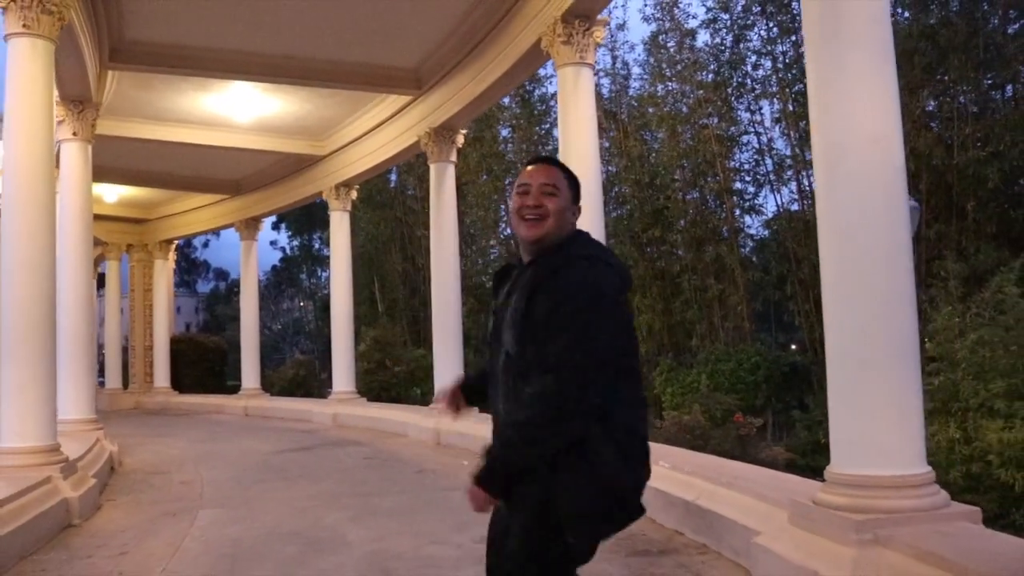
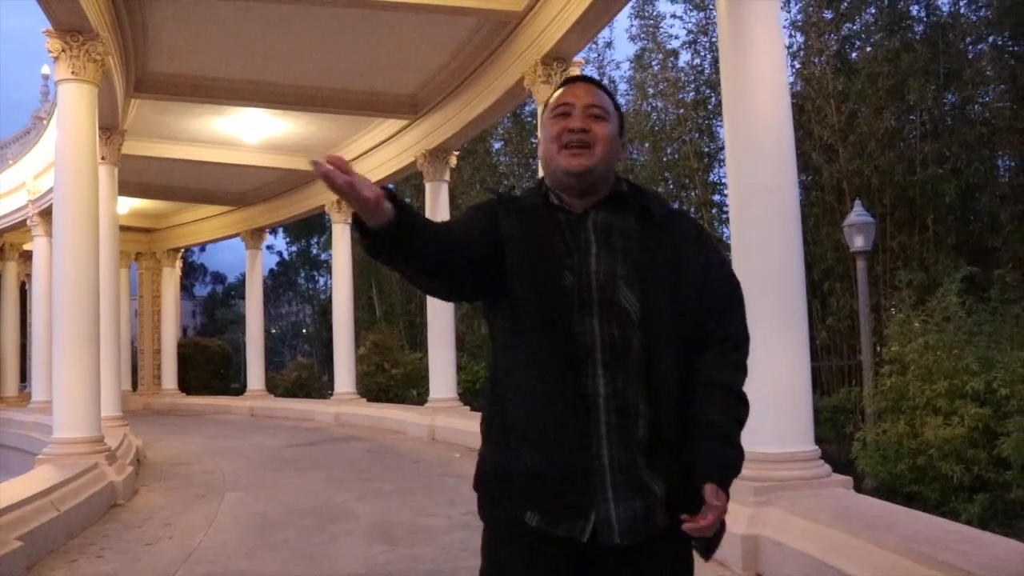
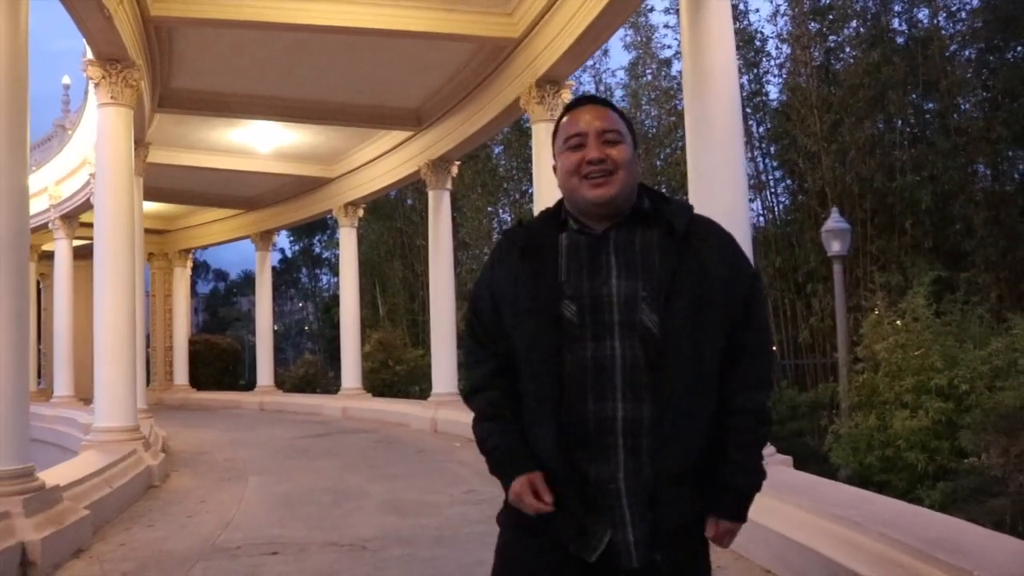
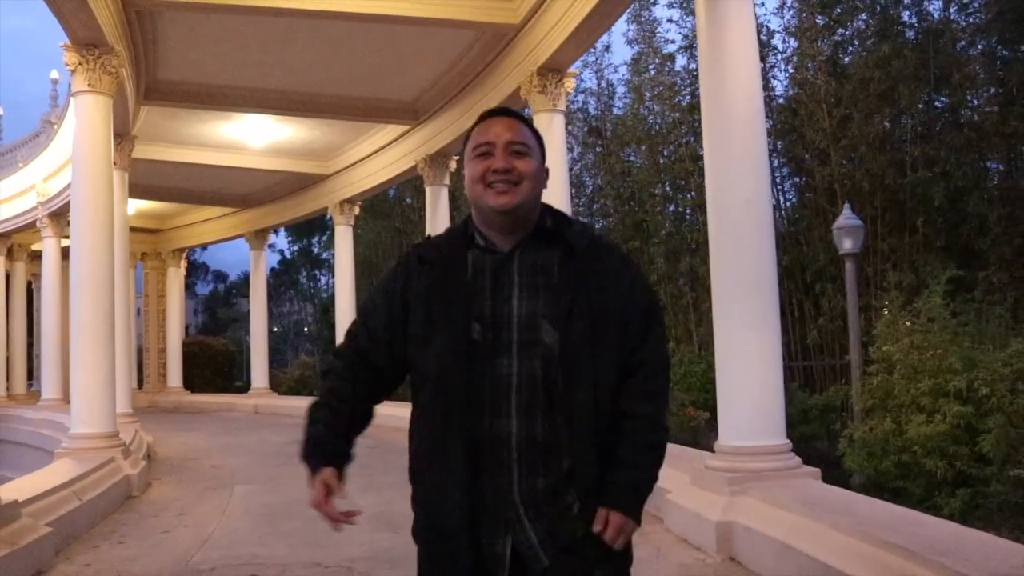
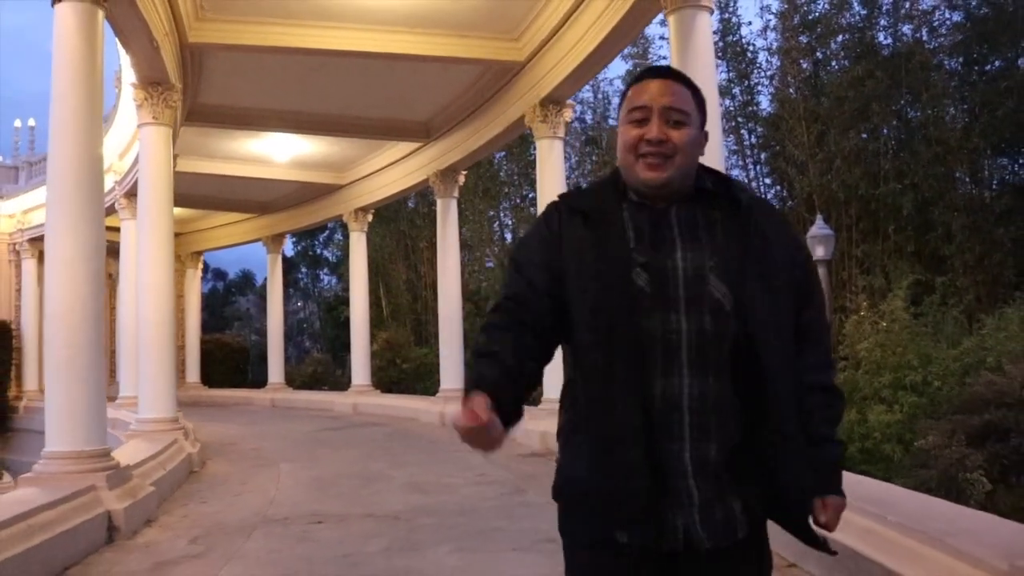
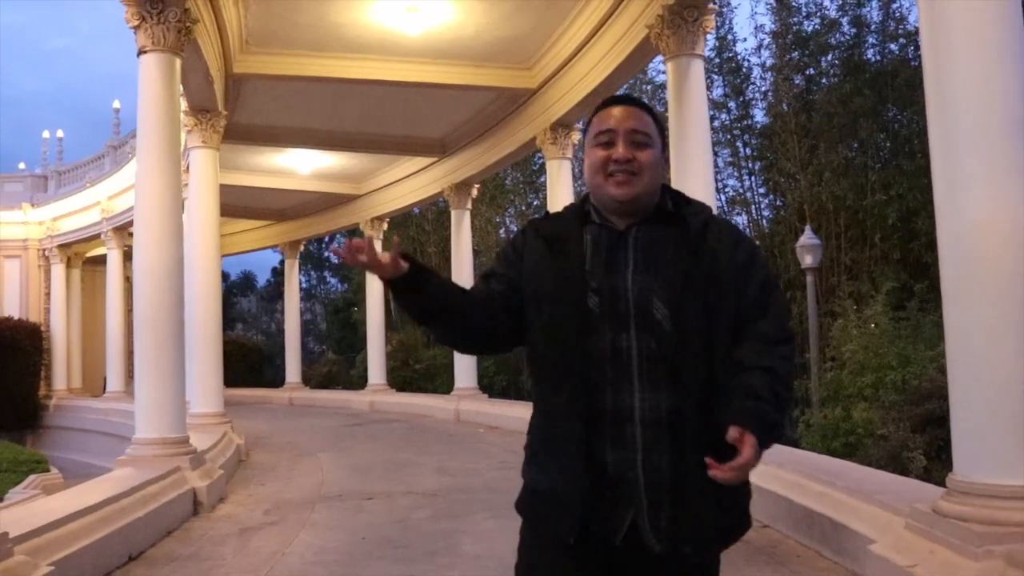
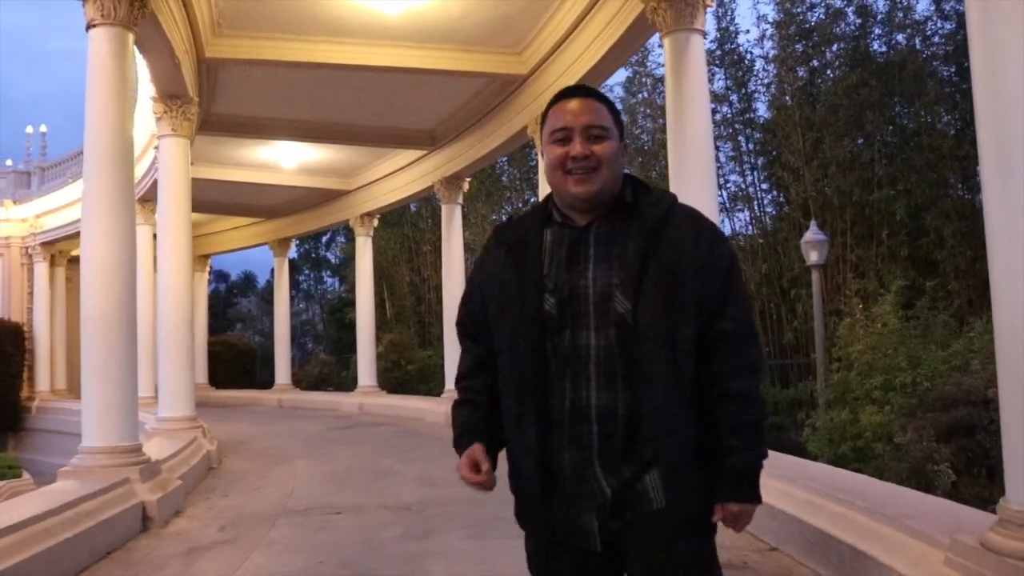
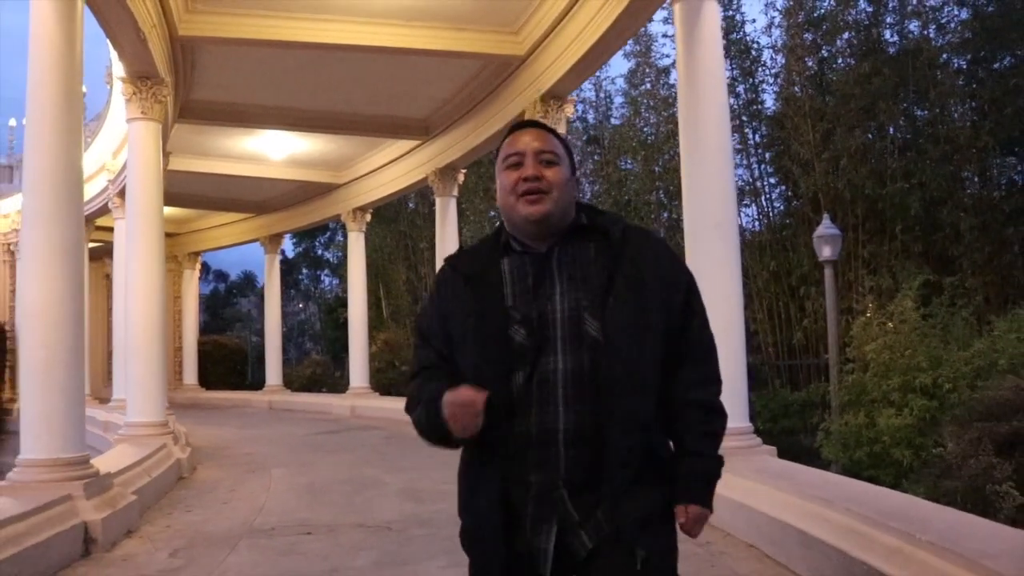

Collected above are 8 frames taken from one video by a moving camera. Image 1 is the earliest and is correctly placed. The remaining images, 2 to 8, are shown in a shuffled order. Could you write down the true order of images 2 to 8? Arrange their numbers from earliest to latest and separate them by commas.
2, 4, 3, 8, 5, 7, 6
